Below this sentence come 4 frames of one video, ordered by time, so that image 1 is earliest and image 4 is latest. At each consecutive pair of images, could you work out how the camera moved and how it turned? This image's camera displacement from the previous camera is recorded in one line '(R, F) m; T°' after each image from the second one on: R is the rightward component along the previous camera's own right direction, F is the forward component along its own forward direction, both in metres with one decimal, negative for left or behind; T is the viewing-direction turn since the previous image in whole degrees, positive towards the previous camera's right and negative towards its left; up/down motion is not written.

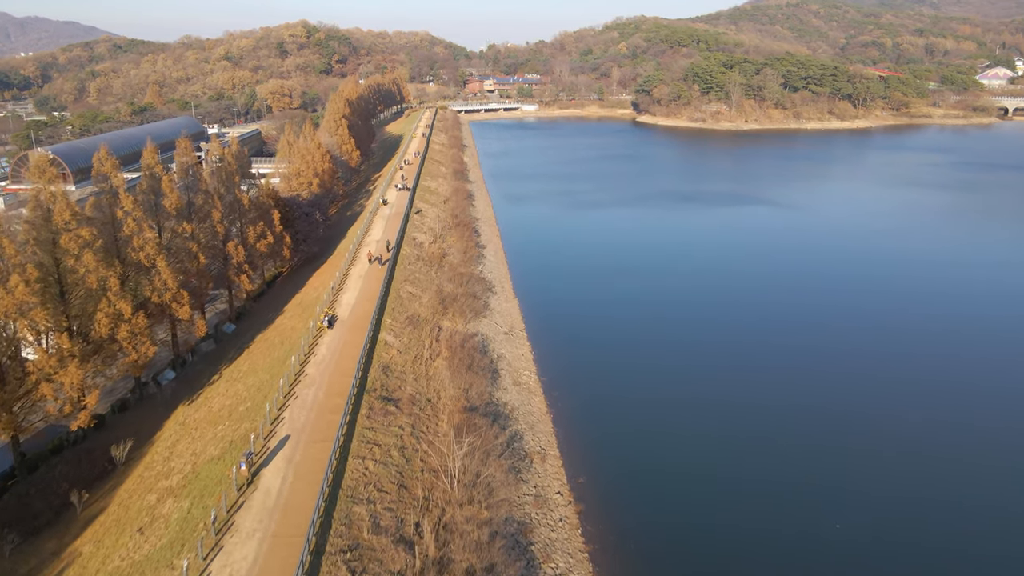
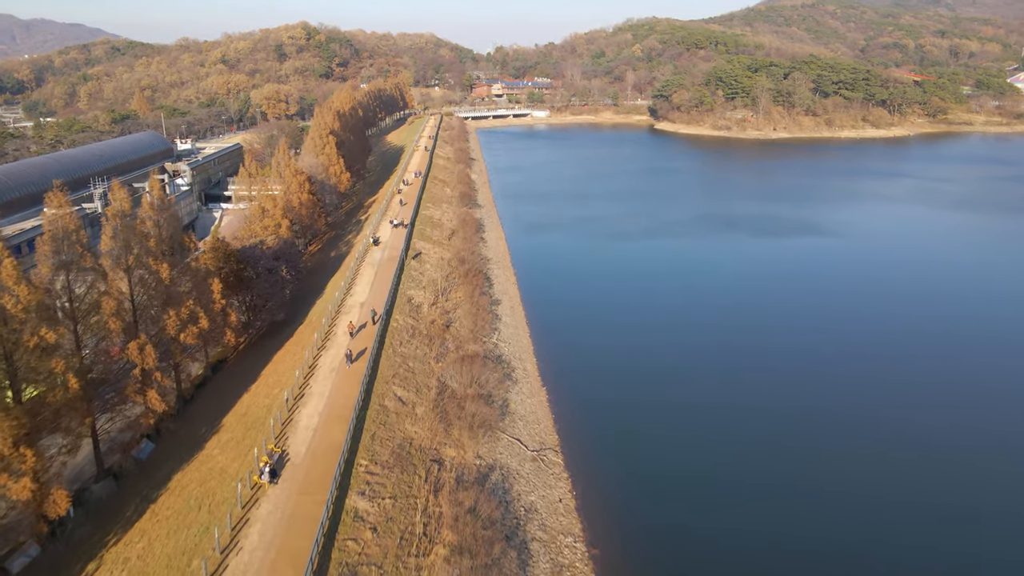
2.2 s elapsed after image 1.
(-0.3, +4.0) m; 0°
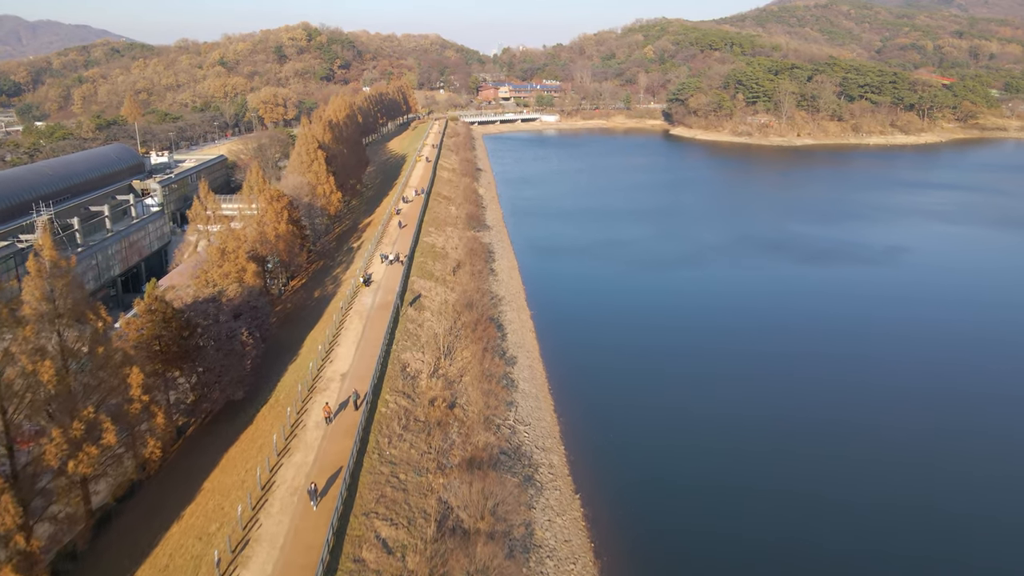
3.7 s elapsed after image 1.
(-0.2, +2.8) m; 0°
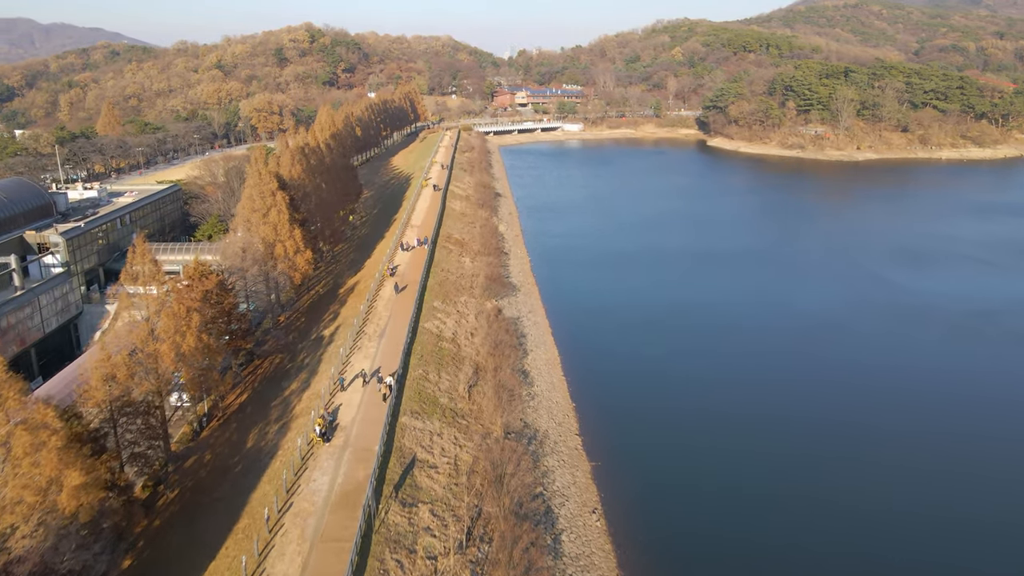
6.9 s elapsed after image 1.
(-0.4, +5.8) m; -1°
